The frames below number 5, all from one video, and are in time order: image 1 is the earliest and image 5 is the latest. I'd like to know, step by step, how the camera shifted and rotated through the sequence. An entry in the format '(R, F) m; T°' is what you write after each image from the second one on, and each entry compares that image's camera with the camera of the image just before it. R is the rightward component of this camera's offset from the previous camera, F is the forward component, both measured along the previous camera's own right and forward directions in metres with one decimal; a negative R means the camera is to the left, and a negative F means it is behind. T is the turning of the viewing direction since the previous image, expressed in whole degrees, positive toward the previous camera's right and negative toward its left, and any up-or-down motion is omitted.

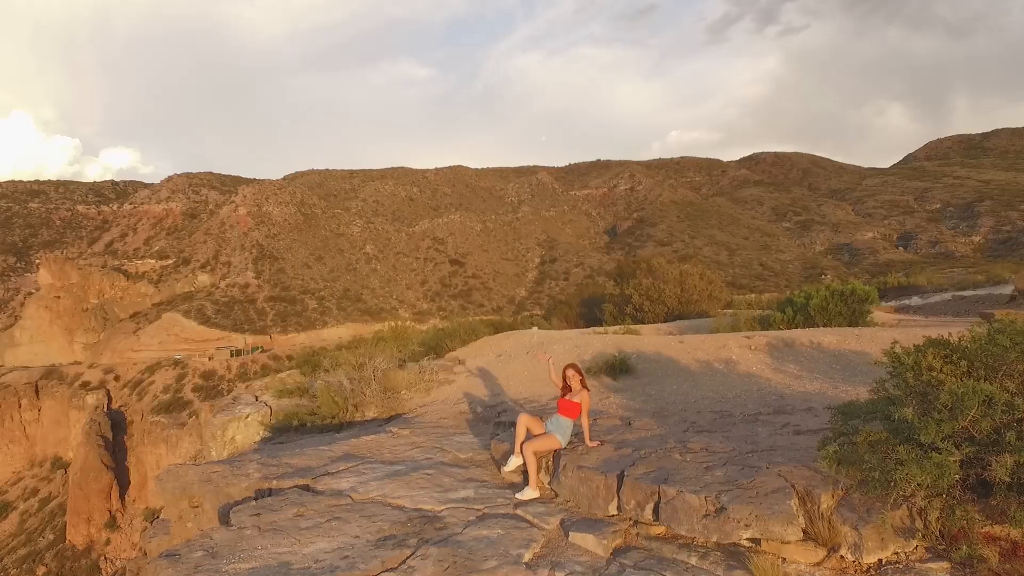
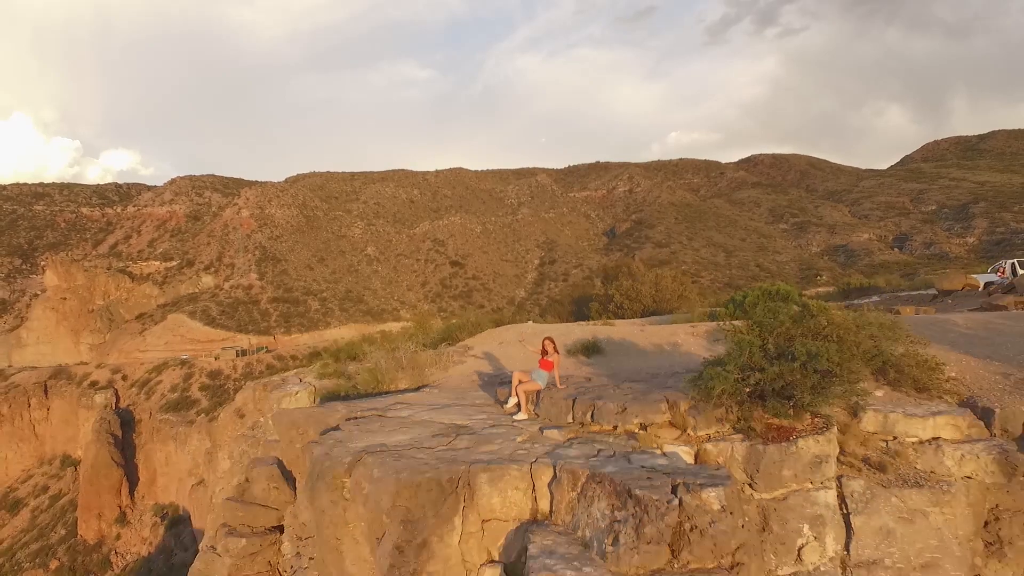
(0.0, -0.6) m; 0°
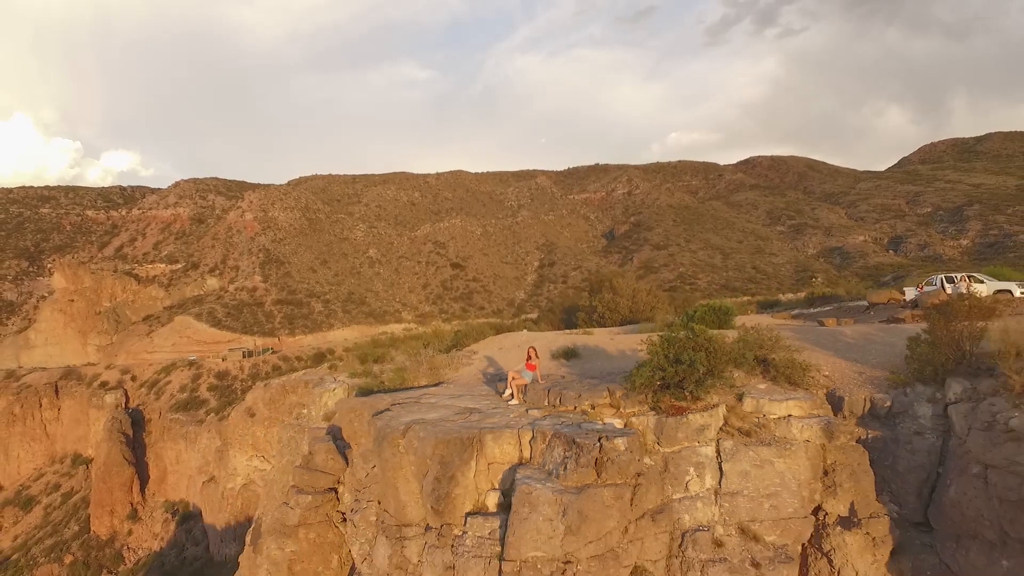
(0.0, -0.7) m; 0°
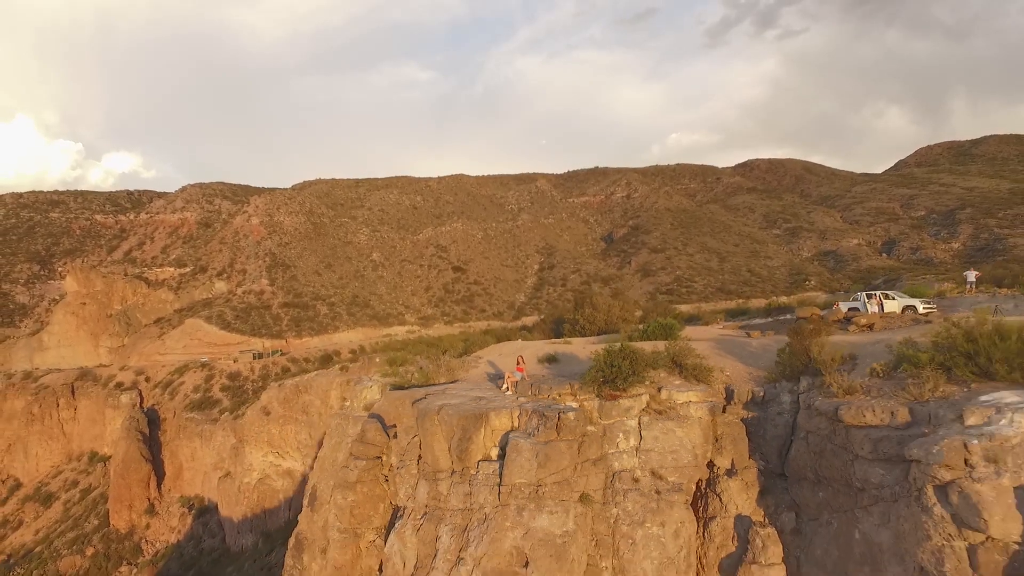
(0.0, -1.0) m; 0°
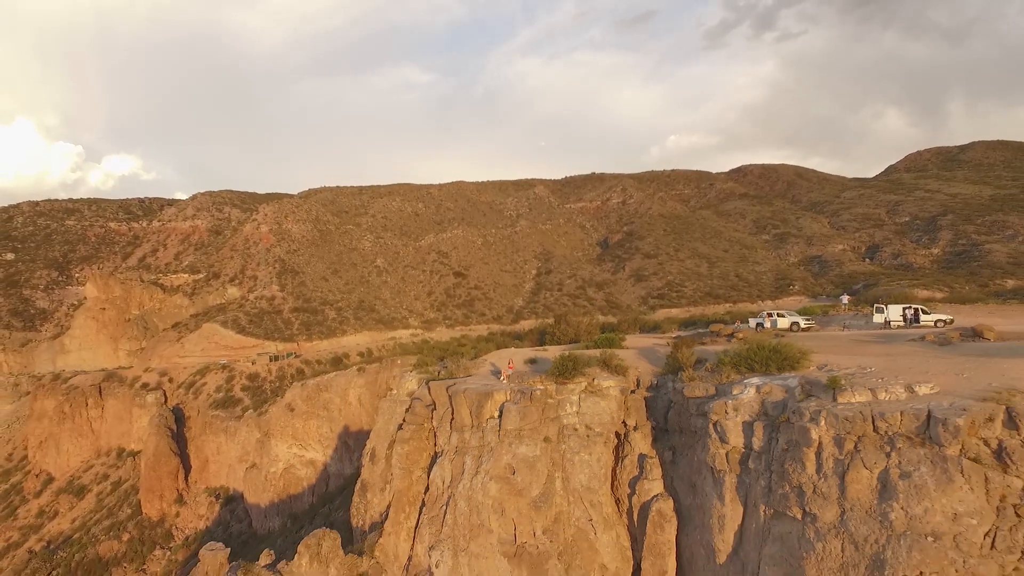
(0.0, -2.1) m; 0°
